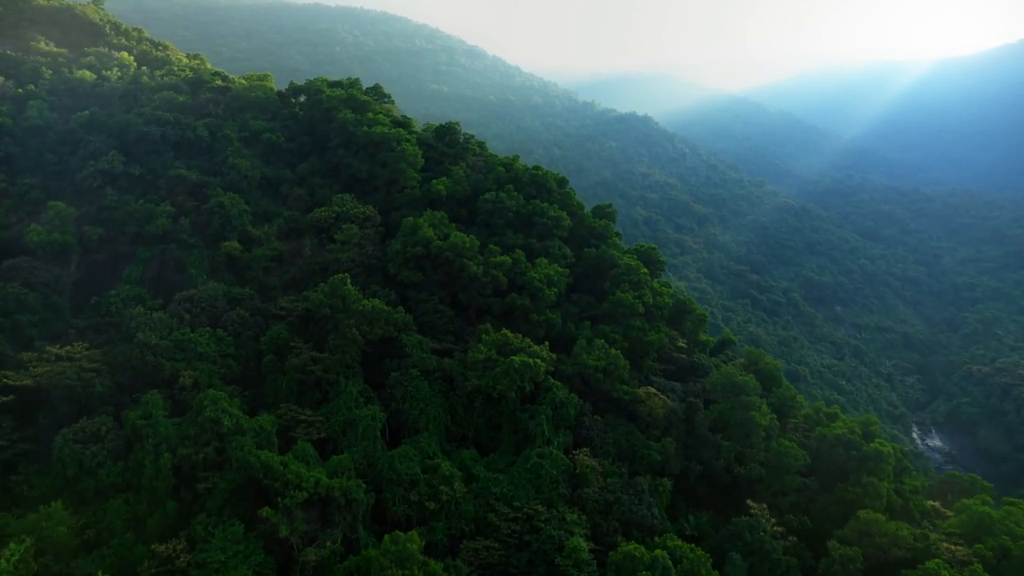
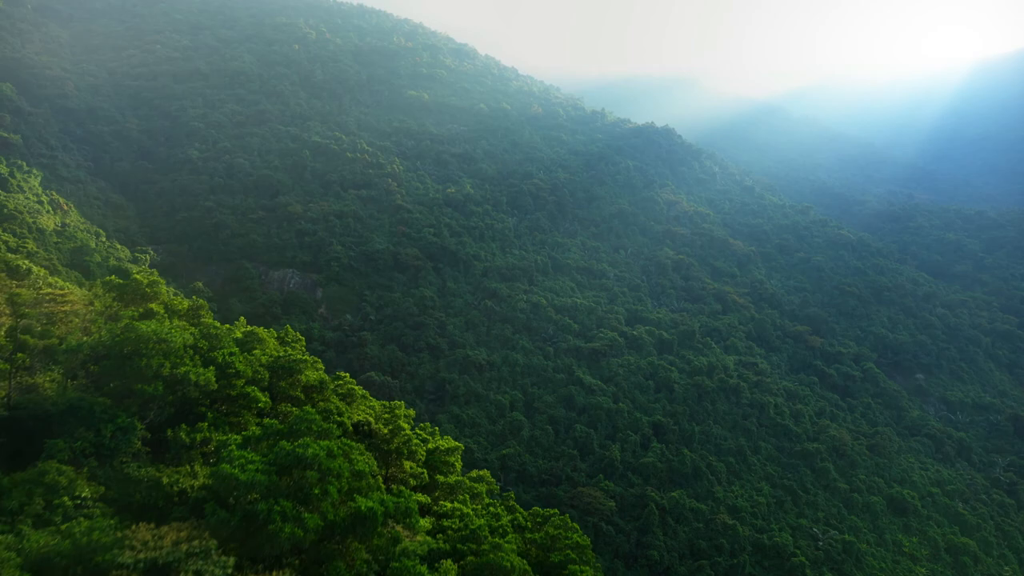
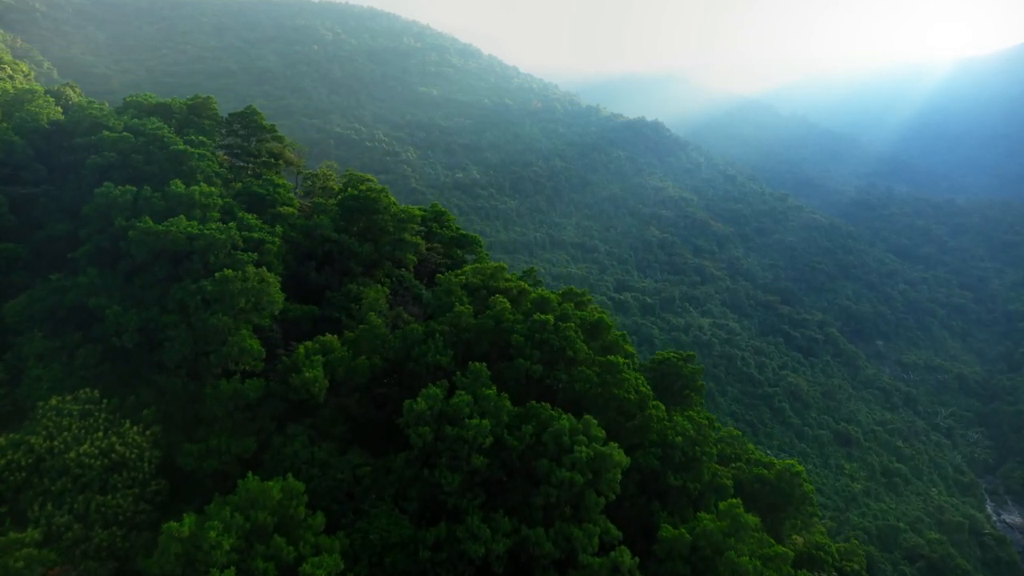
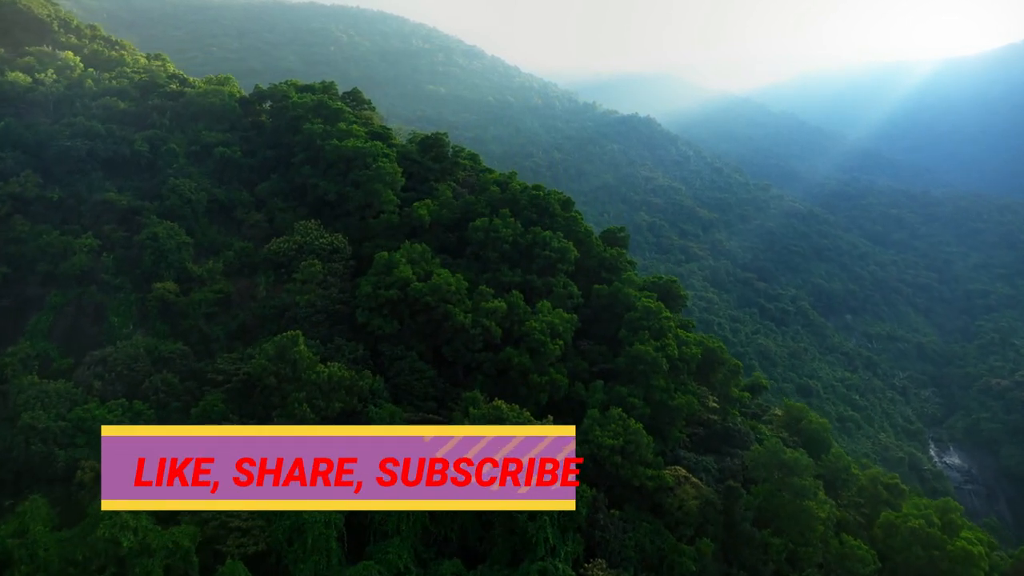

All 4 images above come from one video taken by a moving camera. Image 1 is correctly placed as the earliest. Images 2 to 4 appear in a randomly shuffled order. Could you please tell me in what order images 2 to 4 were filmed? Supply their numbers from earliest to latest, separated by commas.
4, 3, 2
